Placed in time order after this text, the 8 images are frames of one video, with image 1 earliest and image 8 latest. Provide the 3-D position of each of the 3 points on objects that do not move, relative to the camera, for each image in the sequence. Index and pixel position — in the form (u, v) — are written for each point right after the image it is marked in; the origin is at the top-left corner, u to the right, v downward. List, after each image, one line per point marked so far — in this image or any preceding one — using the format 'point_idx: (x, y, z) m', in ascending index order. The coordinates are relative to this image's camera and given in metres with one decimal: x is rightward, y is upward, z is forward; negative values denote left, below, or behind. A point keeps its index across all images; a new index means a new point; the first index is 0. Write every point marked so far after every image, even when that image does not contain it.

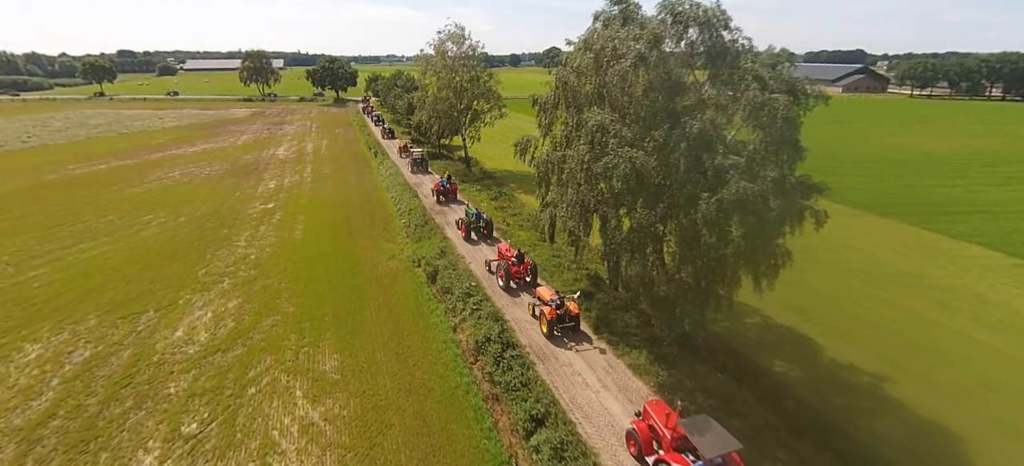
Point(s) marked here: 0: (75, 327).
0: (-17.5, -3.8, +16.5) m
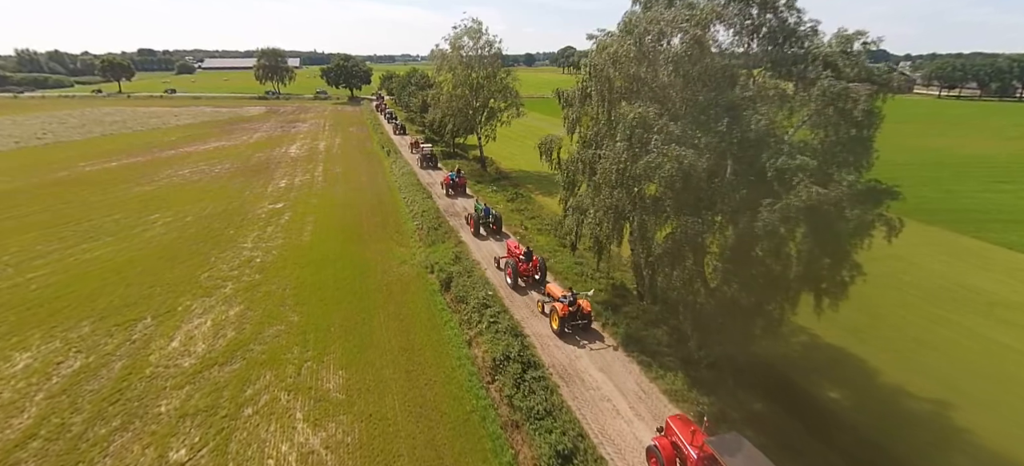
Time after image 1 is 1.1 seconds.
0: (-16.7, -3.8, +15.6) m
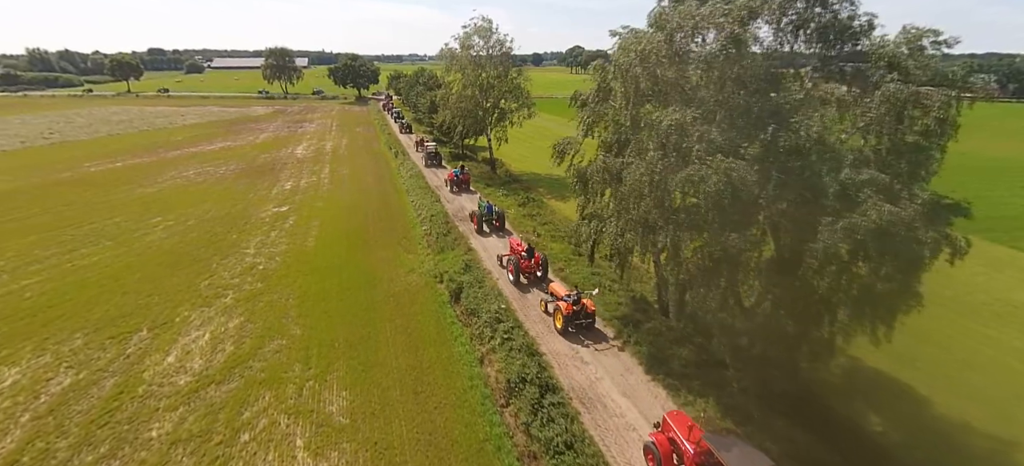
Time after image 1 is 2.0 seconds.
0: (-16.2, -4.1, +14.8) m
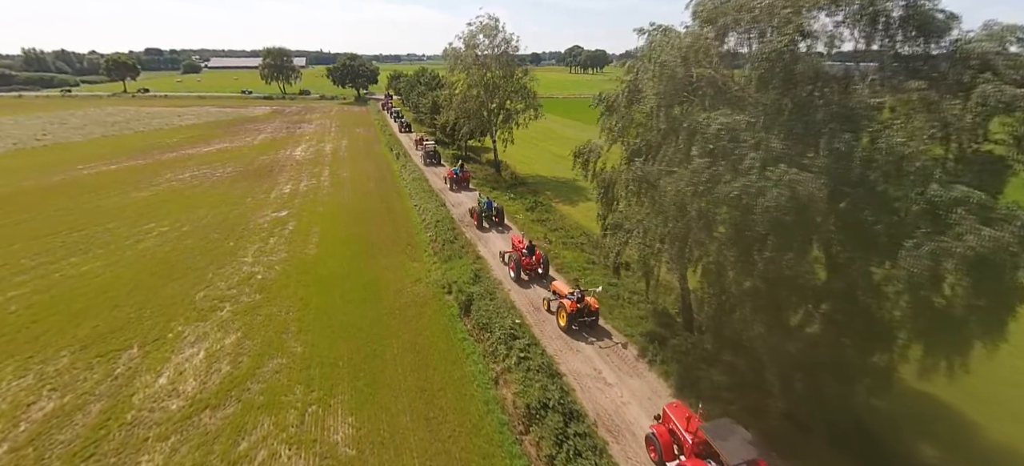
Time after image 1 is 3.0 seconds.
0: (-15.7, -4.5, +13.8) m
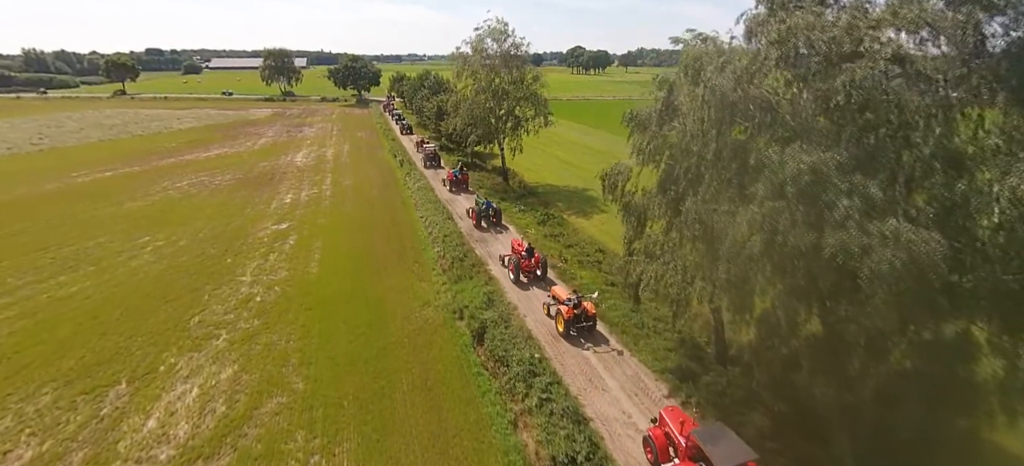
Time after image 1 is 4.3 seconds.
0: (-15.0, -5.4, +12.7) m
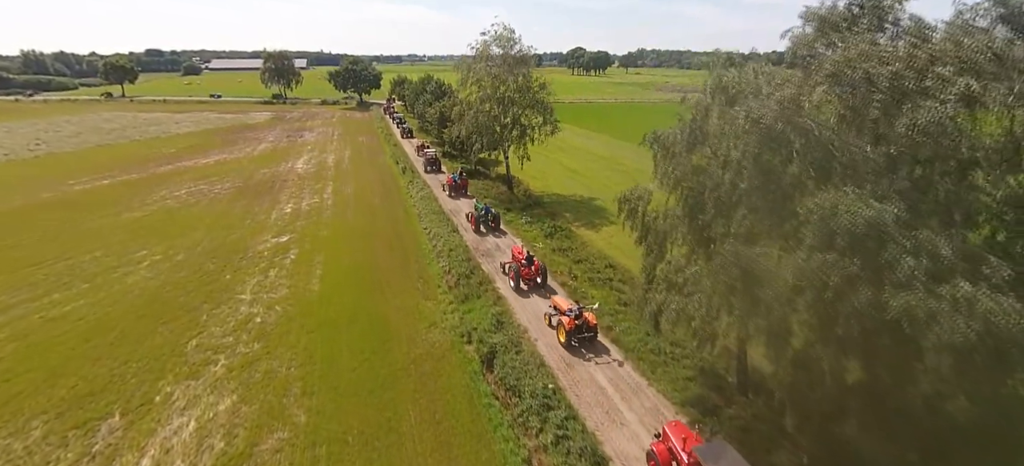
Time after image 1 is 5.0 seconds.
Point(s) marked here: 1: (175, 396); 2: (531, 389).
0: (-14.6, -6.2, +12.0) m
1: (-11.3, -5.4, +13.9) m
2: (+0.6, -5.0, +13.5) m
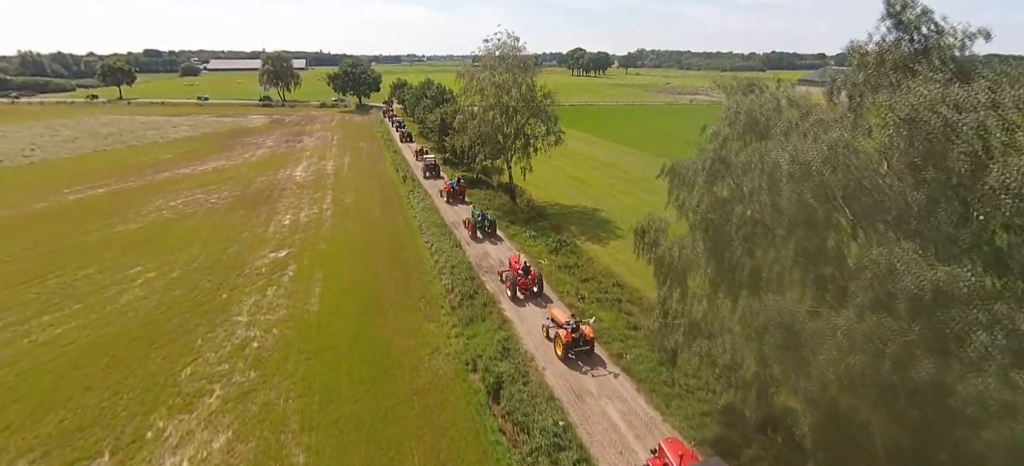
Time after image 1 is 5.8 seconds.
0: (-14.4, -7.1, +11.4) m
1: (-11.0, -6.3, +13.2) m
2: (+0.9, -5.9, +12.9) m
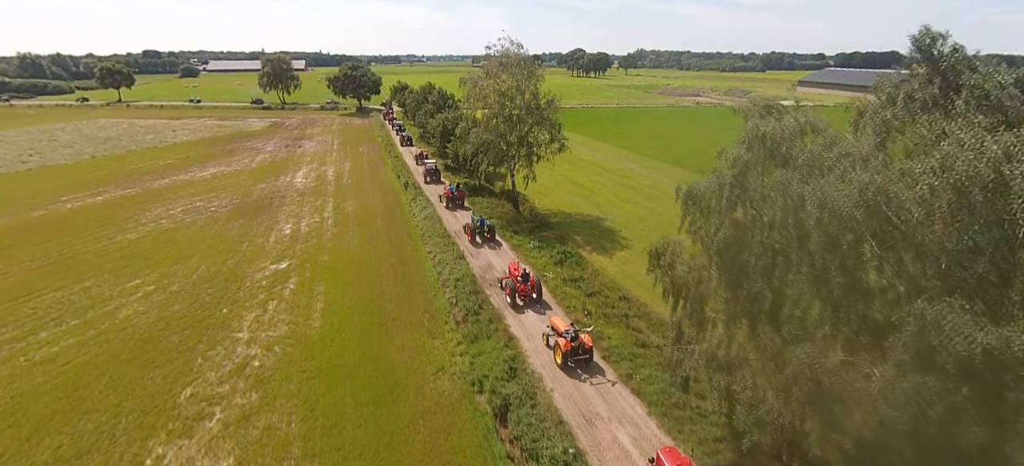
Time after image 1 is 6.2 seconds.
0: (-14.1, -7.7, +11.1) m
1: (-10.7, -7.0, +12.9) m
2: (+1.1, -6.6, +12.6) m
